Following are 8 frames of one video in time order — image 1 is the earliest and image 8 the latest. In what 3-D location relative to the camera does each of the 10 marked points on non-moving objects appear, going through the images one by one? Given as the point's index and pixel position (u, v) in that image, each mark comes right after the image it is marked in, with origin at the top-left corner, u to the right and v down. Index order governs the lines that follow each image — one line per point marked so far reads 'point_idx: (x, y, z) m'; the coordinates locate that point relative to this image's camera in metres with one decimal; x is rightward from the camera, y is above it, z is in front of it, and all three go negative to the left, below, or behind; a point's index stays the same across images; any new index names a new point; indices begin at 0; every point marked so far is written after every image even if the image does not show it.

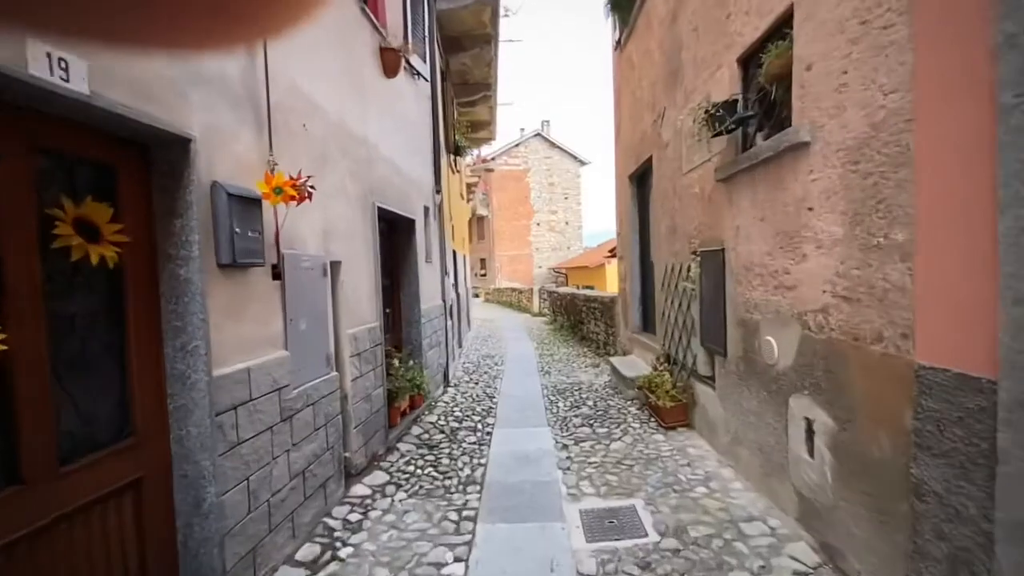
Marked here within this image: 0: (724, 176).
0: (+1.7, +0.9, +3.6) m
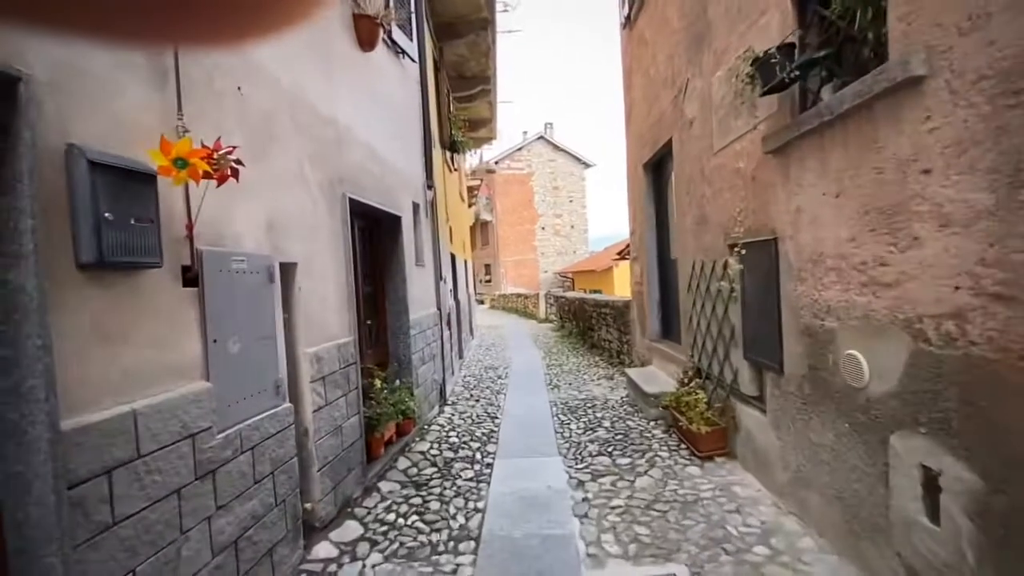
0: (+1.7, +0.9, +2.8) m
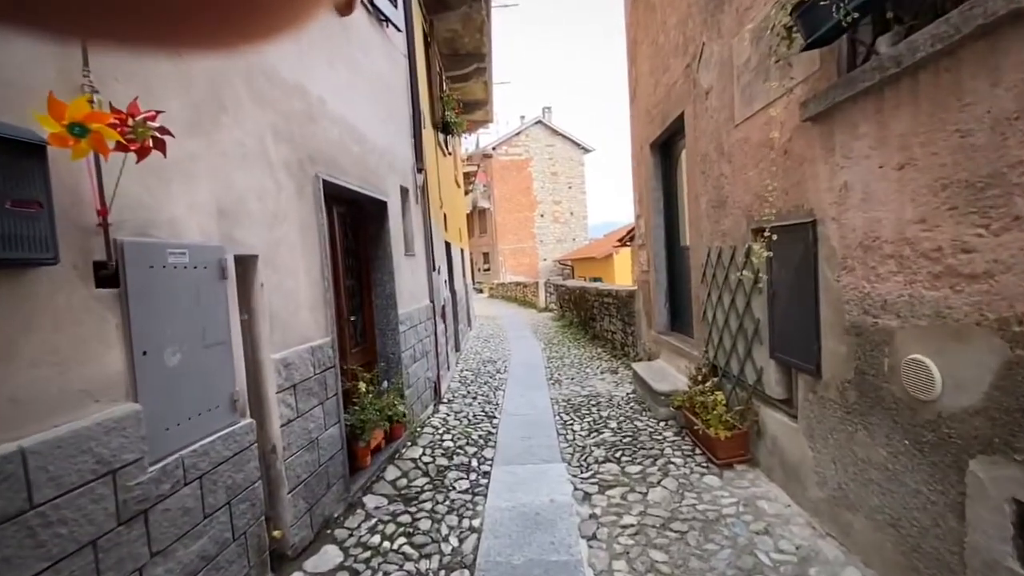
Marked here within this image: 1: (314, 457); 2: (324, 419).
0: (+1.7, +1.0, +2.4) m
1: (-1.3, -1.1, +2.9) m
2: (-1.3, -0.9, +3.0) m
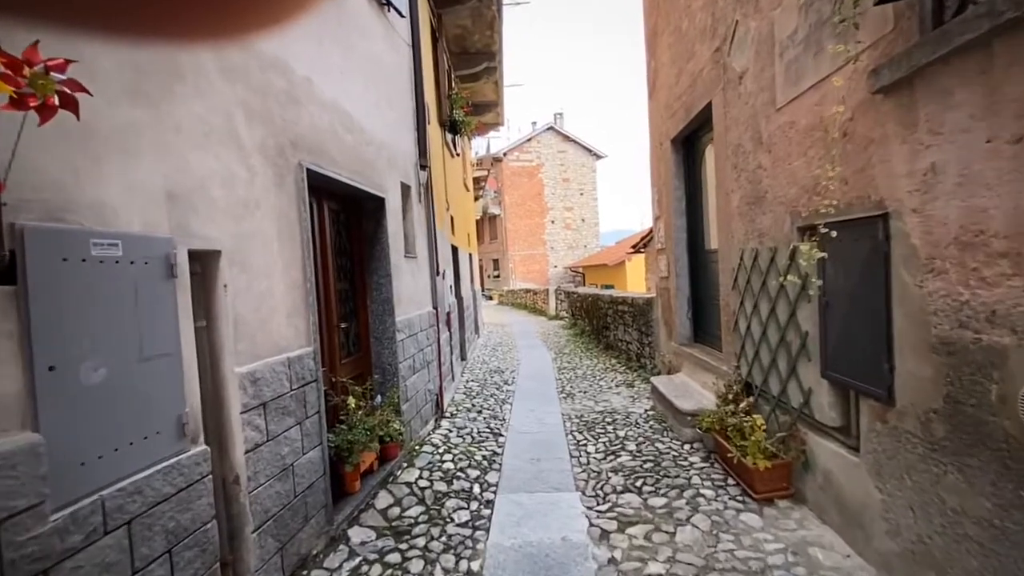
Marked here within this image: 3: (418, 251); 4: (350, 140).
0: (+1.7, +0.9, +1.9) m
1: (-1.3, -1.1, +2.5) m
2: (-1.3, -0.9, +2.6) m
3: (-1.0, +0.4, +4.8) m
4: (-1.3, +1.2, +3.4) m
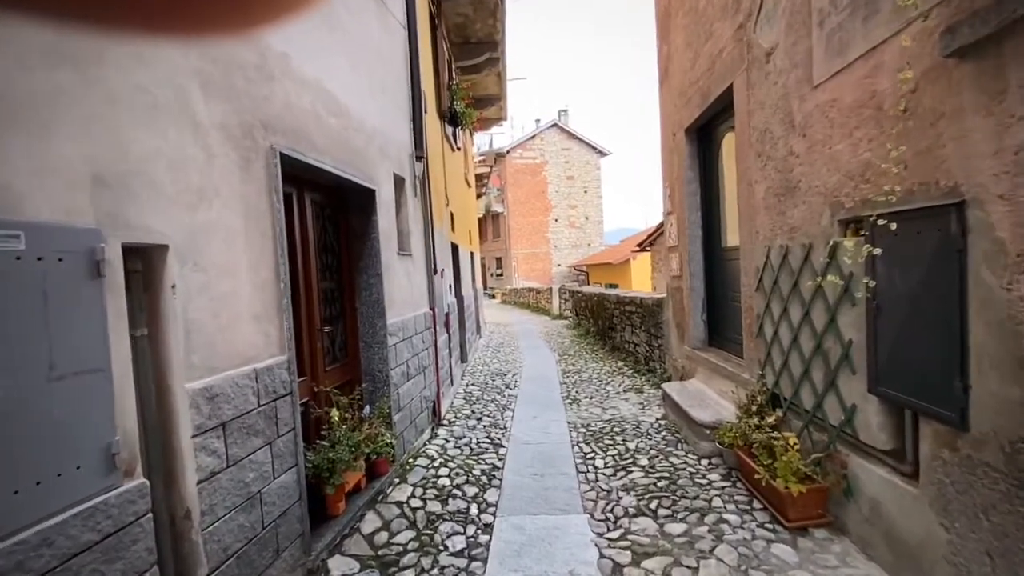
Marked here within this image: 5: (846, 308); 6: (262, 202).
0: (+1.7, +0.9, +1.6) m
1: (-1.3, -1.1, +2.1) m
2: (-1.3, -0.9, +2.3) m
3: (-1.0, +0.4, +4.5) m
4: (-1.3, +1.2, +3.1) m
5: (+1.9, -0.1, +2.5) m
6: (-1.3, +0.5, +2.4) m
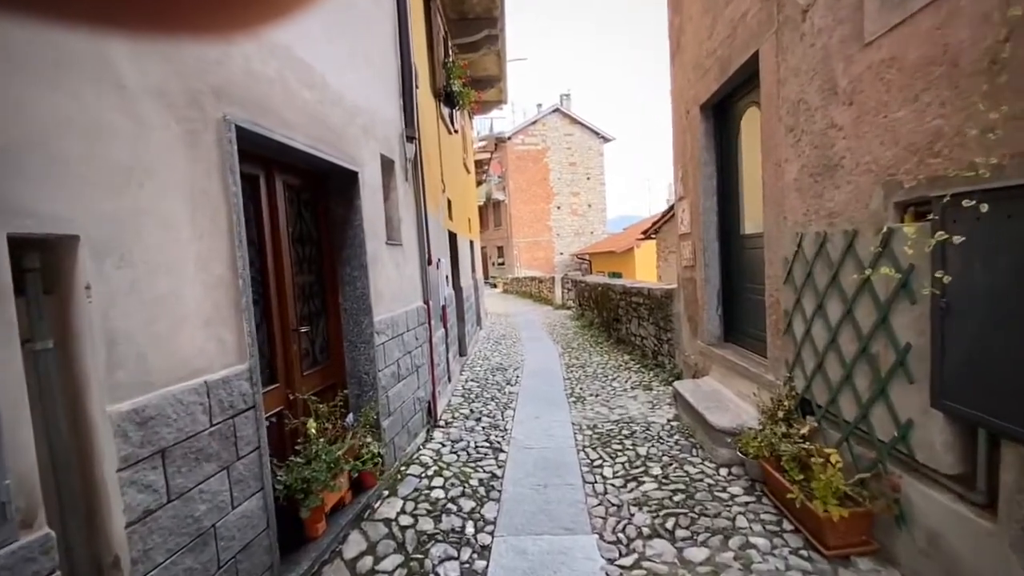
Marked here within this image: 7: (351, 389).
0: (+1.7, +0.9, +1.2) m
1: (-1.3, -1.1, +1.8) m
2: (-1.3, -0.9, +2.0) m
3: (-1.0, +0.5, +4.1) m
4: (-1.3, +1.2, +2.7) m
5: (+1.9, -0.1, +2.1) m
6: (-1.4, +0.5, +2.0) m
7: (-1.2, -0.8, +3.2) m
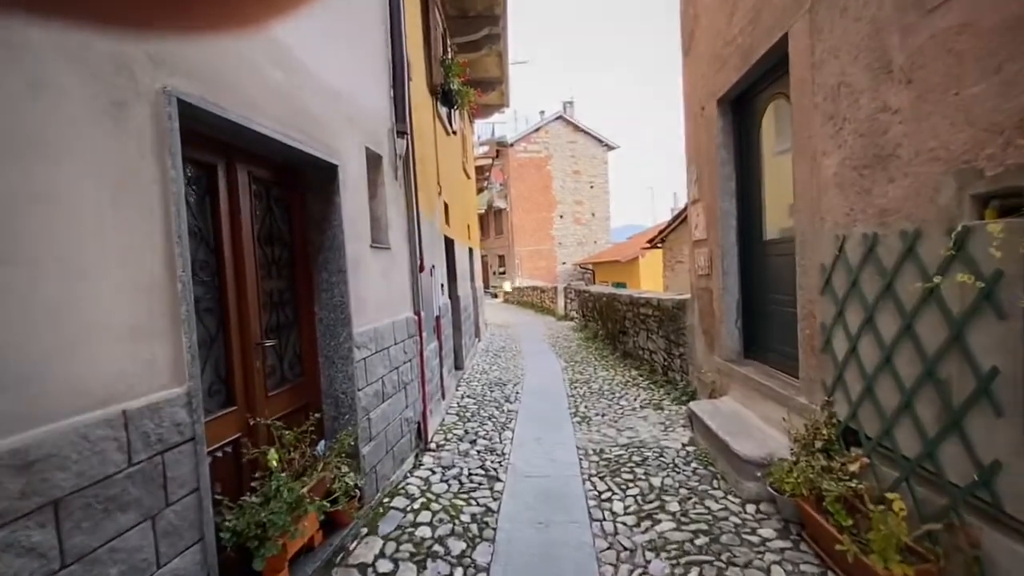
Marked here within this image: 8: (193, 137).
0: (+1.7, +0.9, +0.8) m
1: (-1.3, -1.1, +1.4) m
2: (-1.3, -0.9, +1.6) m
3: (-1.0, +0.4, +3.8) m
4: (-1.3, +1.2, +2.4) m
5: (+1.9, -0.1, +1.7) m
6: (-1.4, +0.5, +1.6) m
7: (-1.2, -0.8, +2.9) m
8: (-1.4, +0.7, +2.0) m
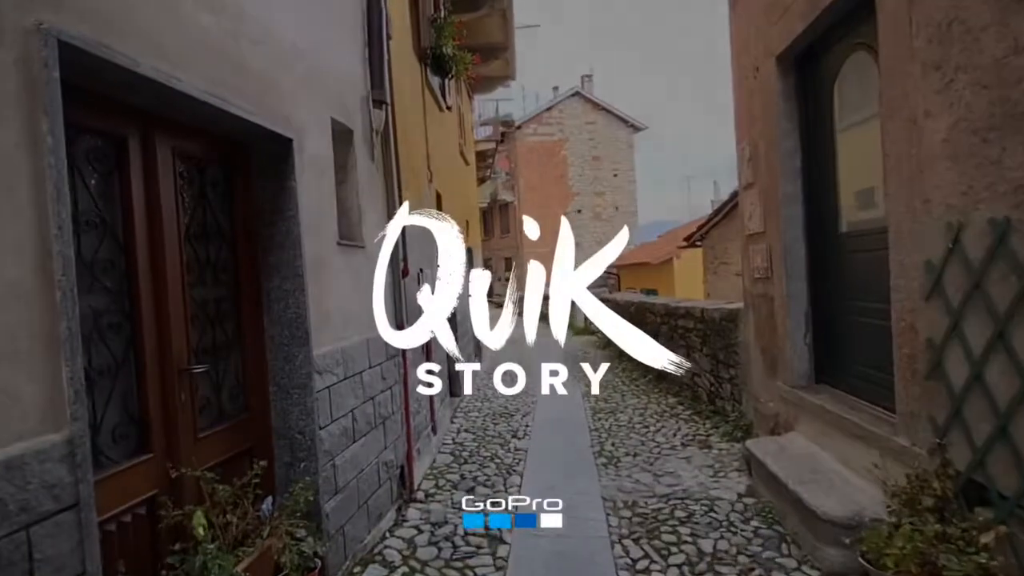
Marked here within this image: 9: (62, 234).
0: (+1.6, +0.9, +0.2) m
1: (-1.3, -1.2, +0.9) m
2: (-1.3, -1.0, +1.1) m
3: (-0.9, +0.3, +3.2) m
4: (-1.3, +1.1, +1.9) m
5: (+1.8, -0.1, +1.0) m
6: (-1.4, +0.4, +1.1) m
7: (-1.2, -0.9, +2.3) m
8: (-1.4, +0.7, +1.5) m
9: (-1.3, +0.2, +1.2) m
